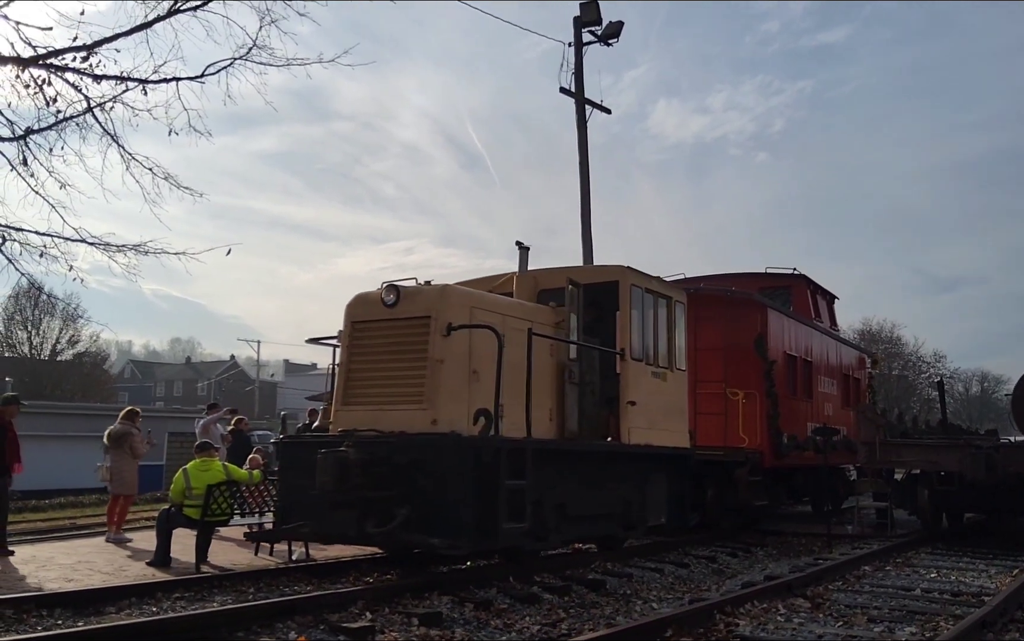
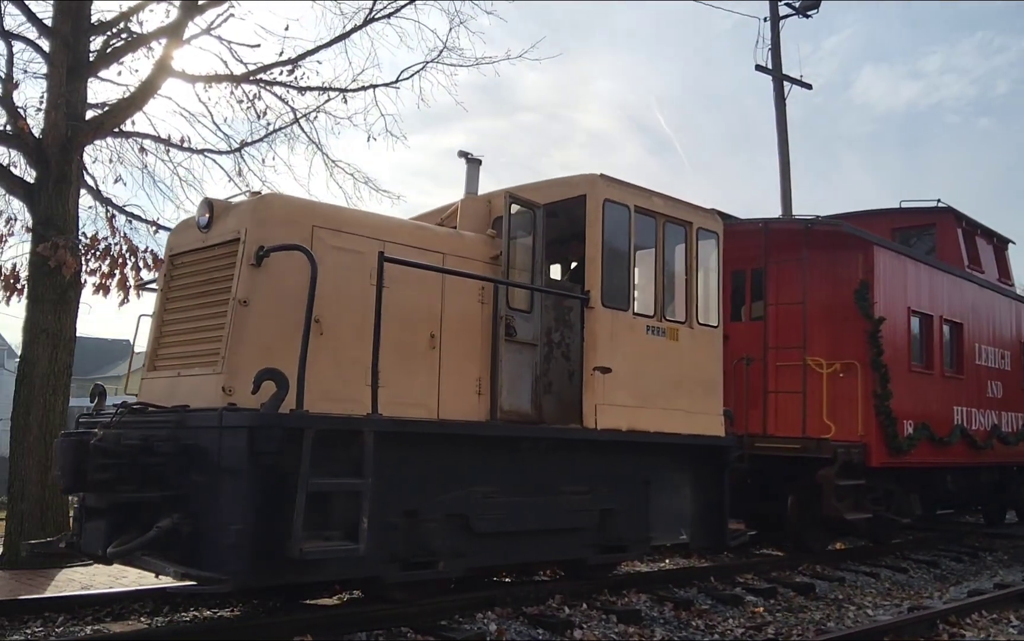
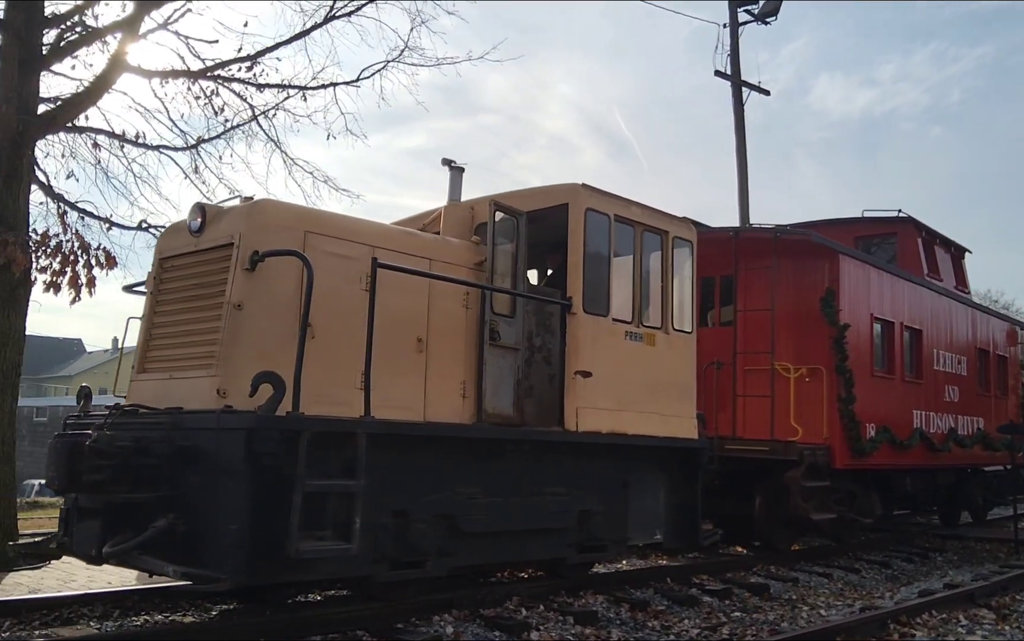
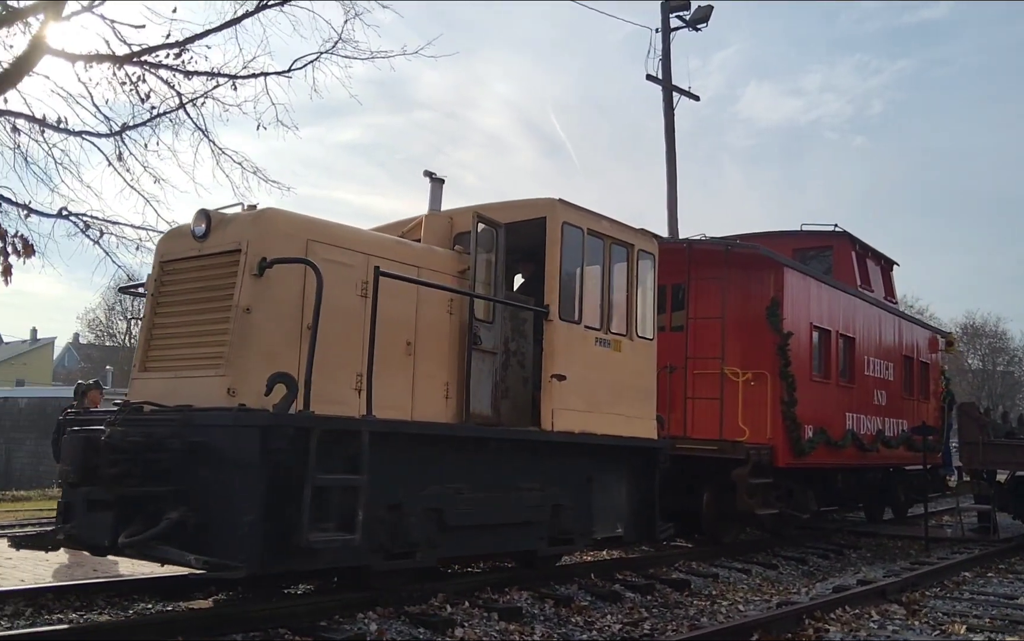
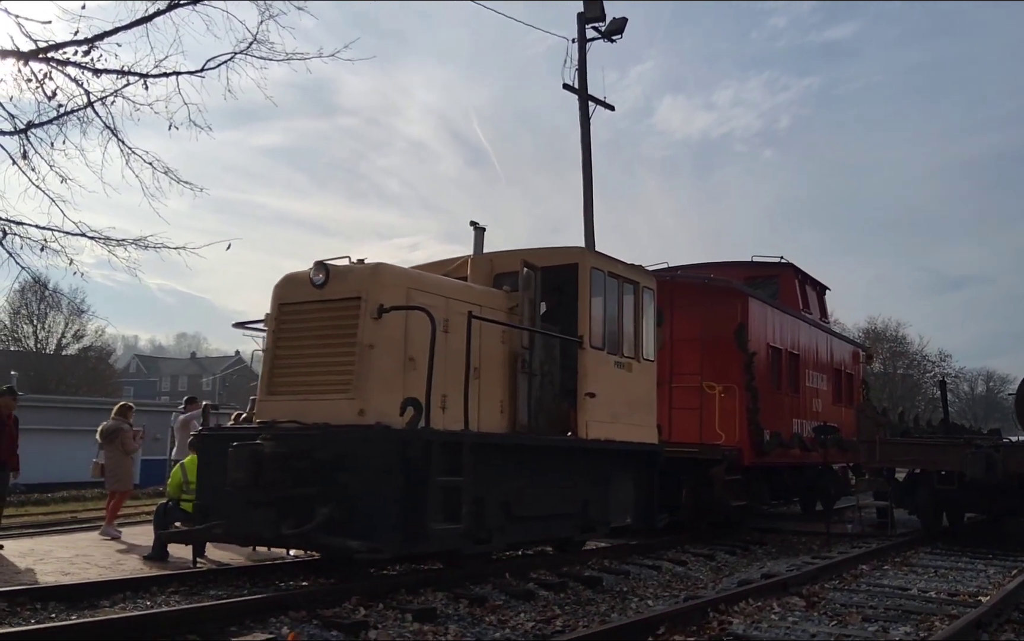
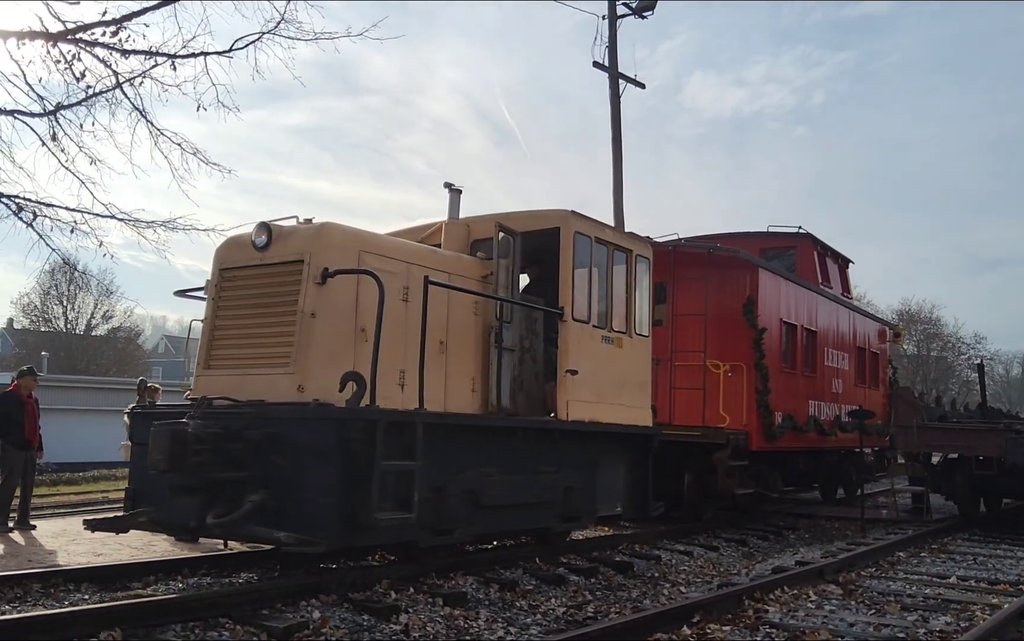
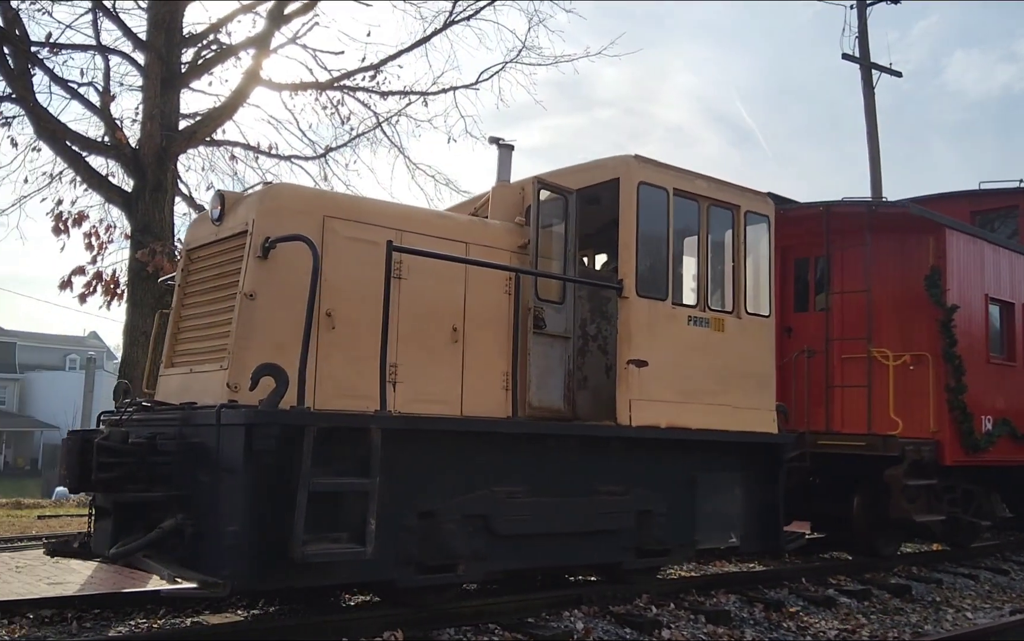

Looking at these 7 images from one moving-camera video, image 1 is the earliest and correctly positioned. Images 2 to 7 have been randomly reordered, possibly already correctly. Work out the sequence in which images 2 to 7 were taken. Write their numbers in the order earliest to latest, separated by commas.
5, 6, 4, 3, 2, 7
